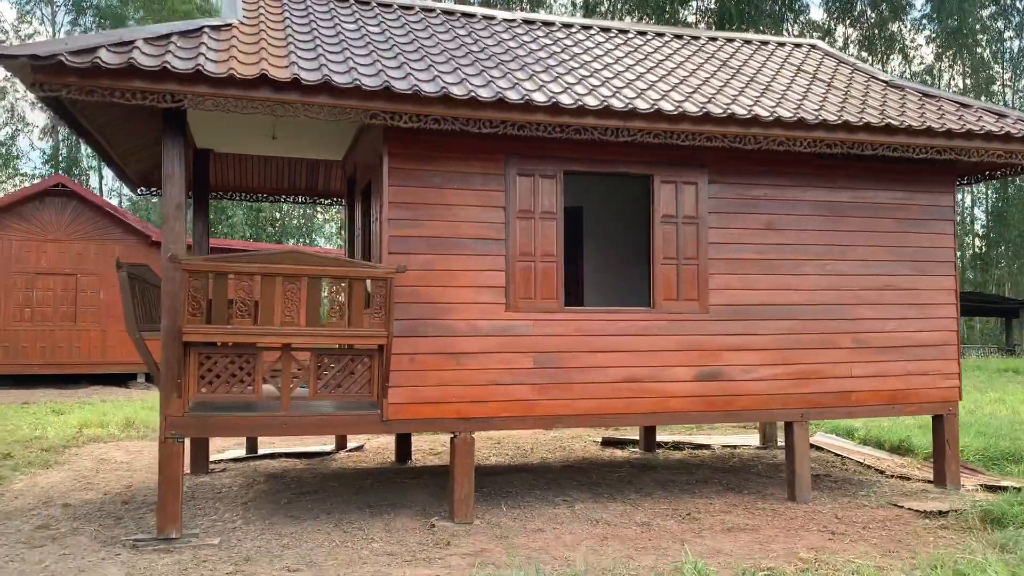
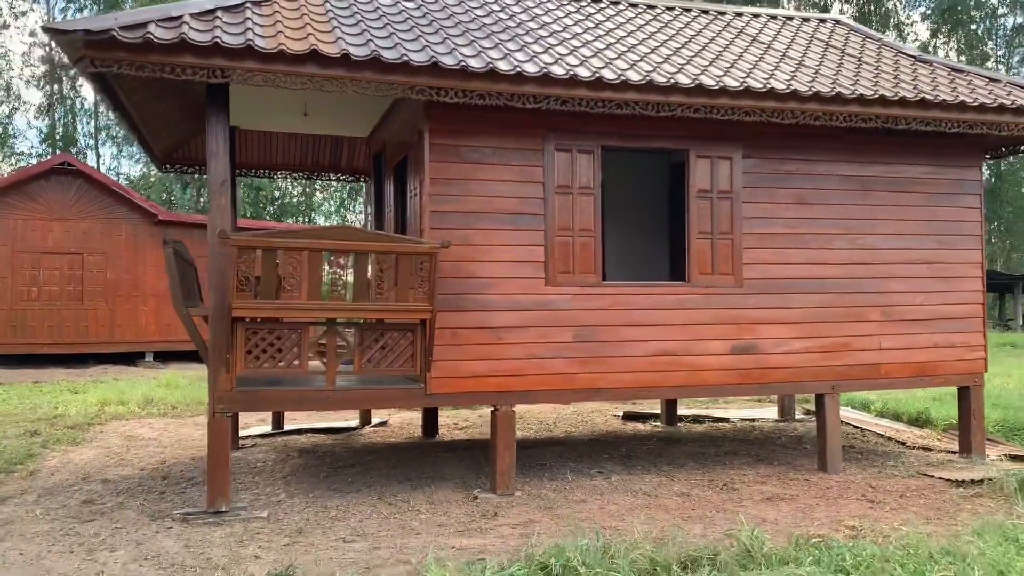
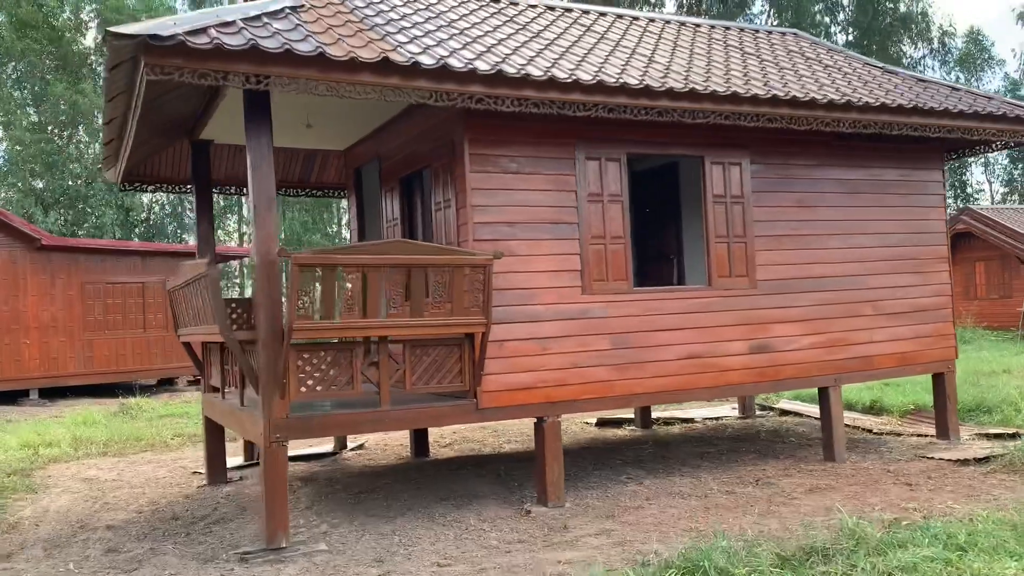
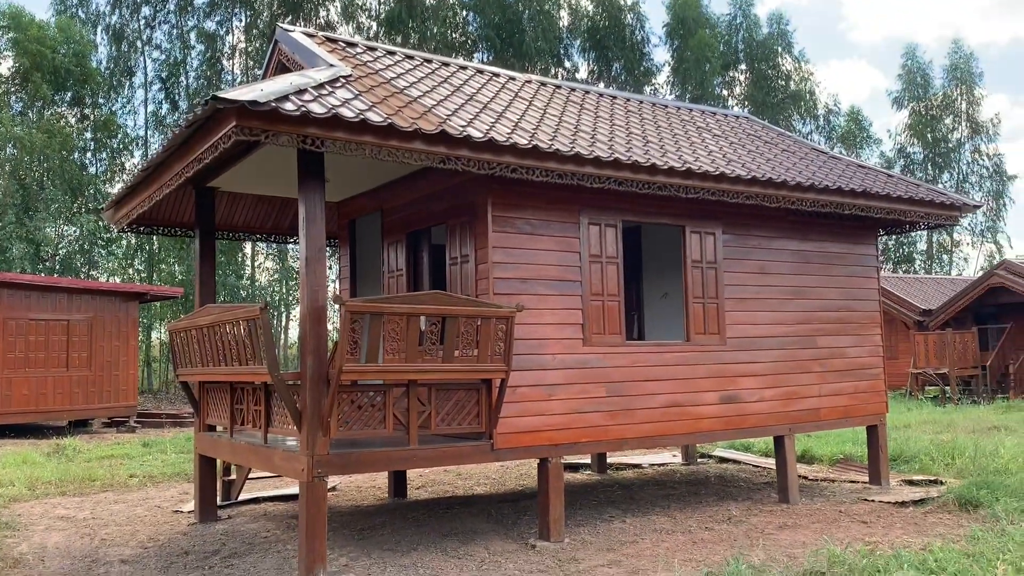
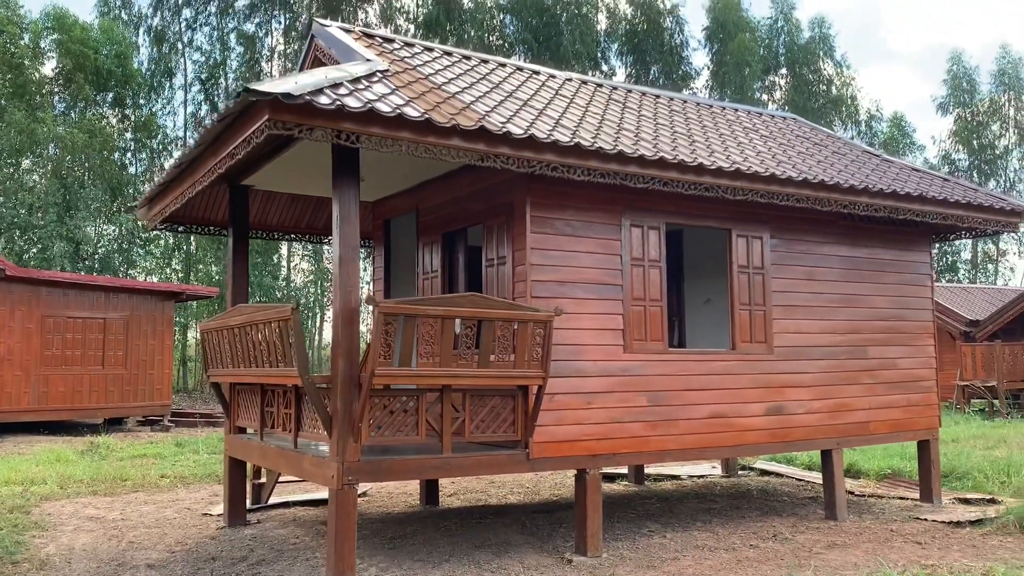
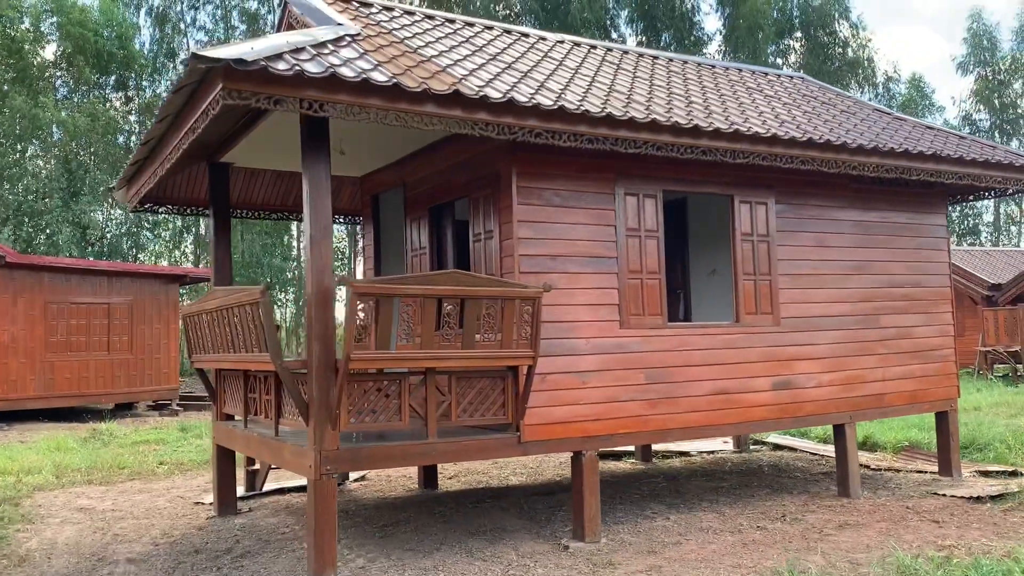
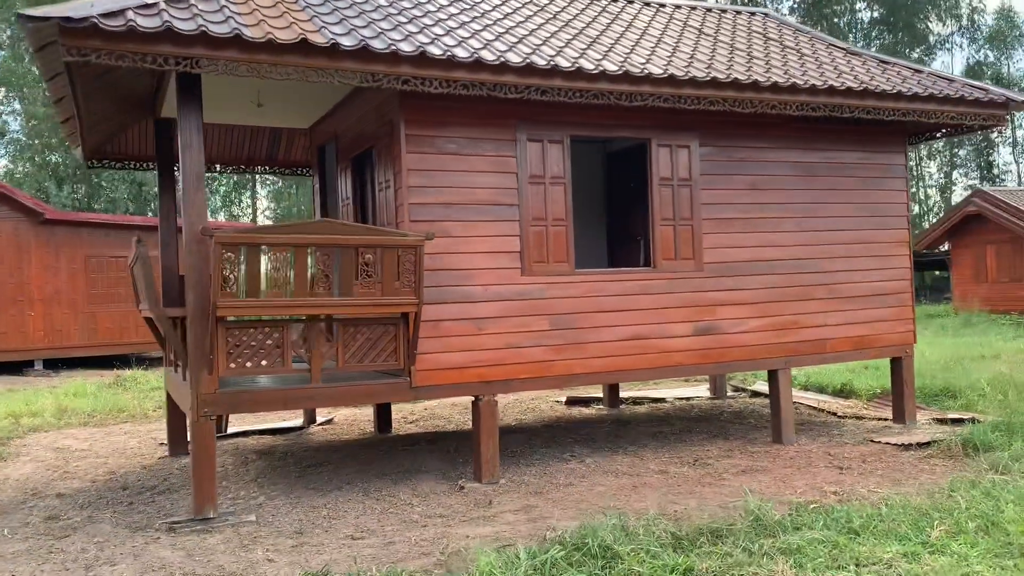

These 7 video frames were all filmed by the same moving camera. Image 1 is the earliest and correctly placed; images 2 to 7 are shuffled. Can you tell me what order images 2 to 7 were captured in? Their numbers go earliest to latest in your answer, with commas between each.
2, 7, 3, 6, 5, 4
